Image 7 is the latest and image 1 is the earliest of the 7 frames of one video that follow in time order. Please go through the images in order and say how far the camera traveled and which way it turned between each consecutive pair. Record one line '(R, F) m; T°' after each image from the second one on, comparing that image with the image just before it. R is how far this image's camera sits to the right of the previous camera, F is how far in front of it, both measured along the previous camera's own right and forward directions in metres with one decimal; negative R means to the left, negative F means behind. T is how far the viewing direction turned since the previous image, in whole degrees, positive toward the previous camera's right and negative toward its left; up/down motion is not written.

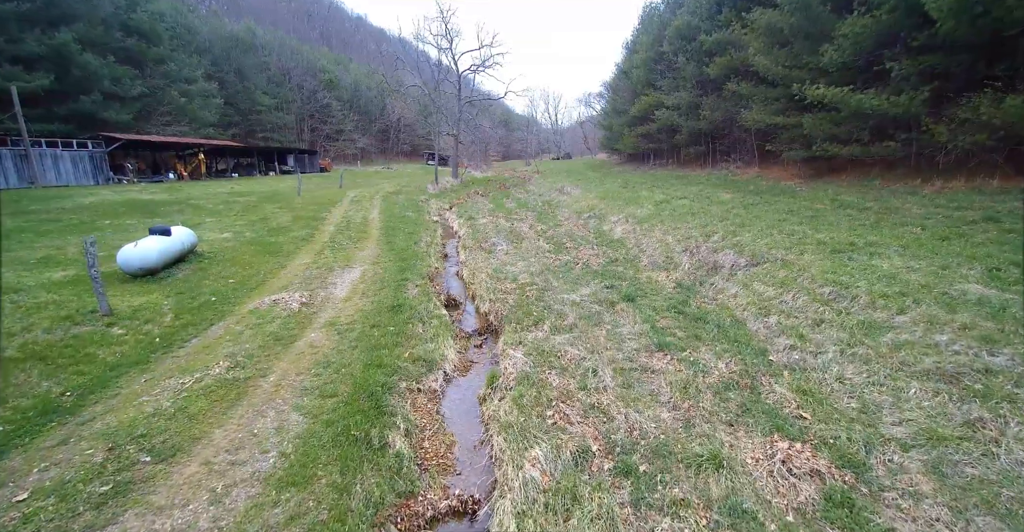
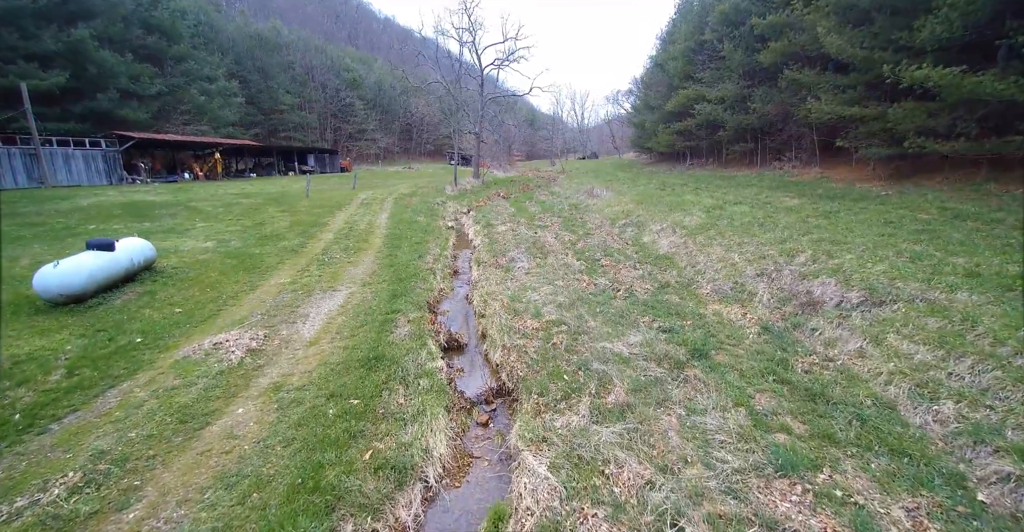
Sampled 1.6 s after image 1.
(0.0, +2.6) m; -3°
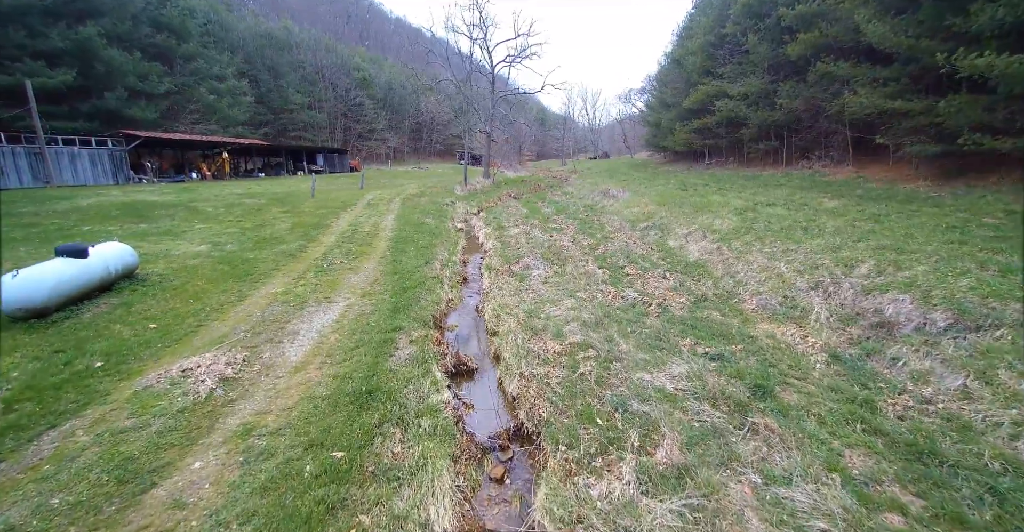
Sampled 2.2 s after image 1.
(-0.1, +1.1) m; -1°
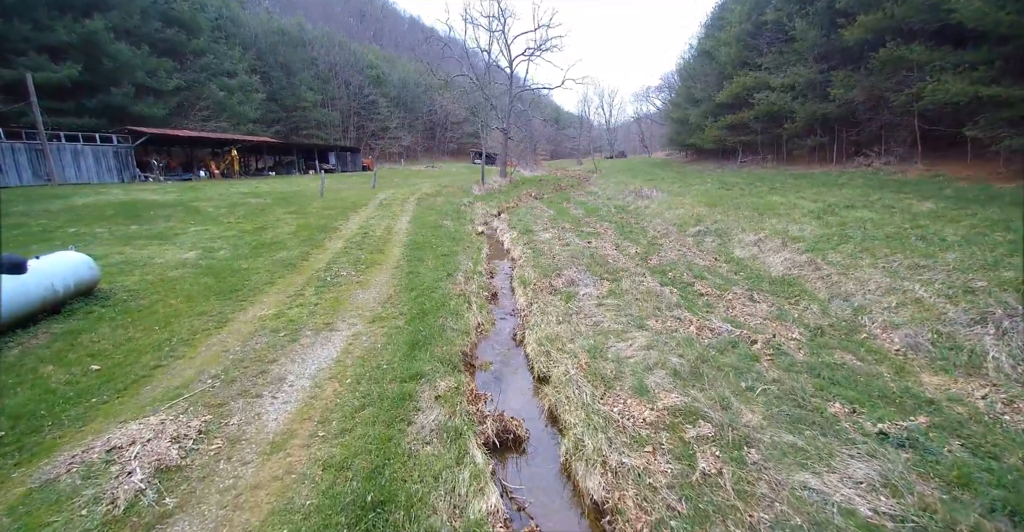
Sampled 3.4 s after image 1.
(-0.6, +2.0) m; -1°
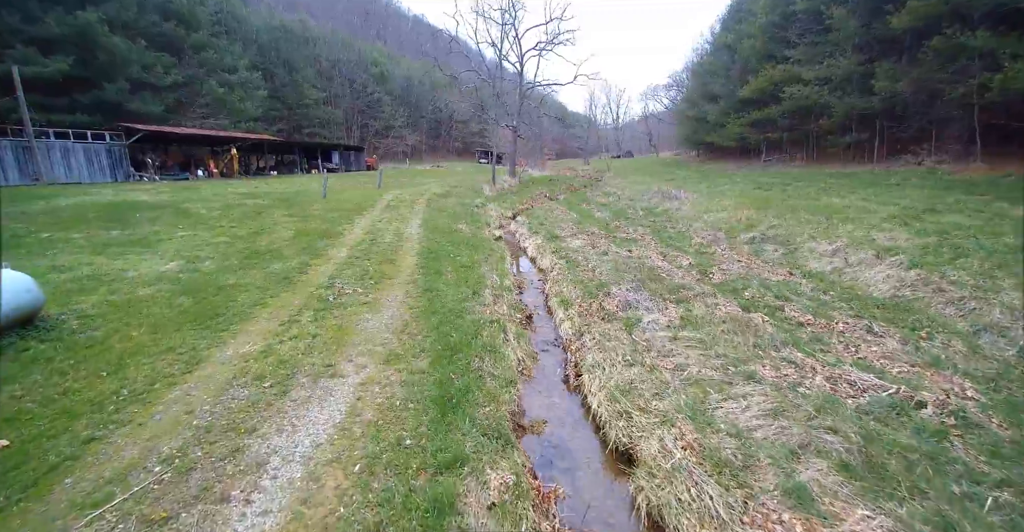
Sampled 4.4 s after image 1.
(-0.6, +1.7) m; 0°
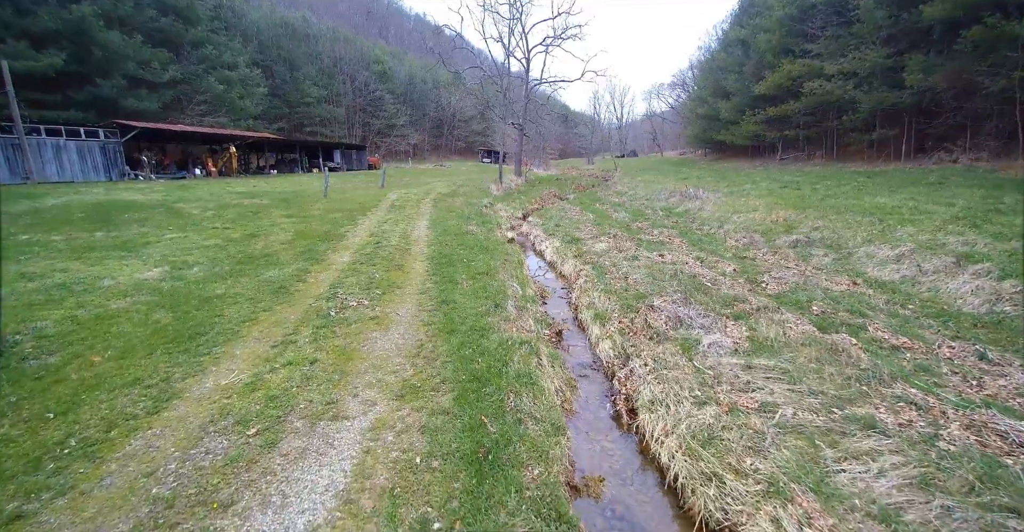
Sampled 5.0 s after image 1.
(-0.4, +1.1) m; 0°
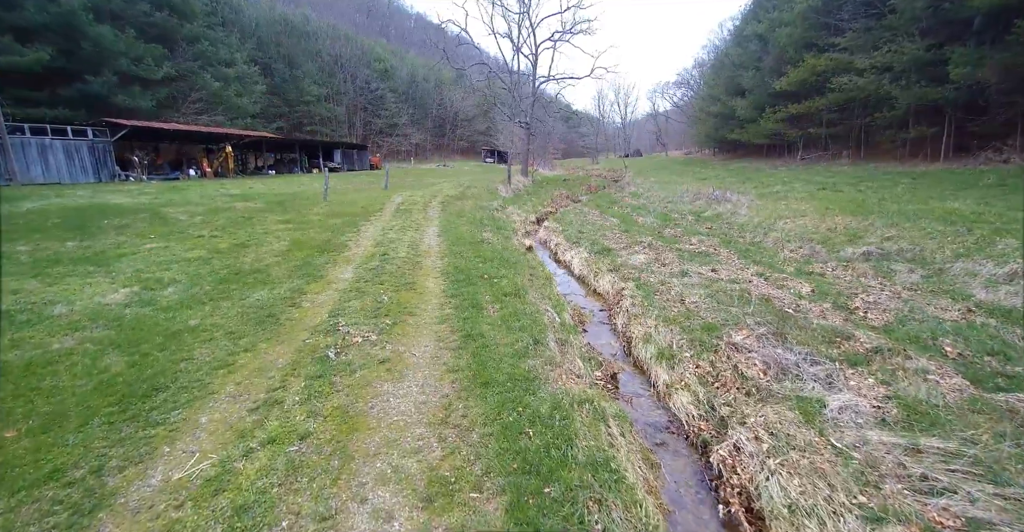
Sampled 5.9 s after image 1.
(-0.5, +1.5) m; 0°
